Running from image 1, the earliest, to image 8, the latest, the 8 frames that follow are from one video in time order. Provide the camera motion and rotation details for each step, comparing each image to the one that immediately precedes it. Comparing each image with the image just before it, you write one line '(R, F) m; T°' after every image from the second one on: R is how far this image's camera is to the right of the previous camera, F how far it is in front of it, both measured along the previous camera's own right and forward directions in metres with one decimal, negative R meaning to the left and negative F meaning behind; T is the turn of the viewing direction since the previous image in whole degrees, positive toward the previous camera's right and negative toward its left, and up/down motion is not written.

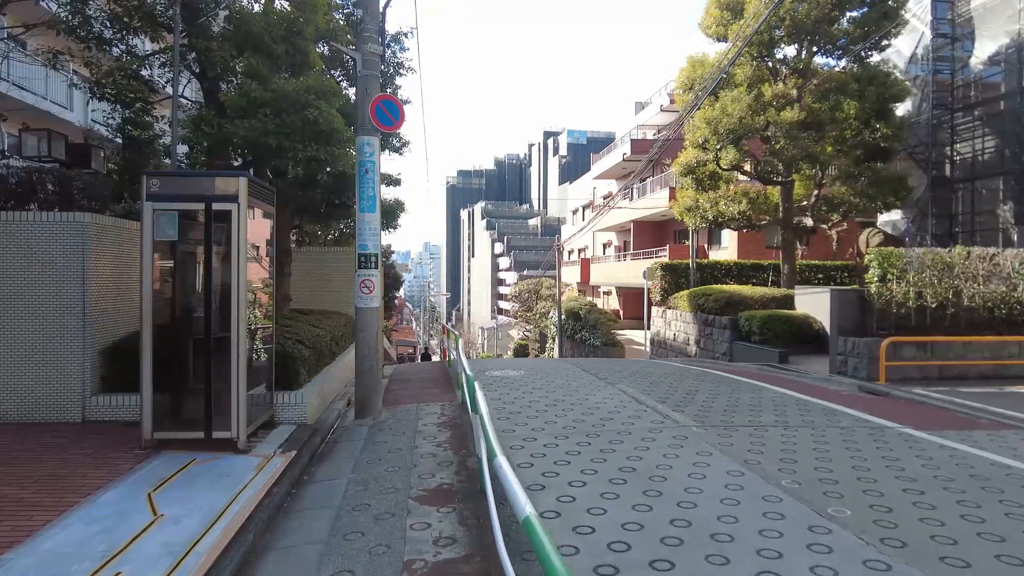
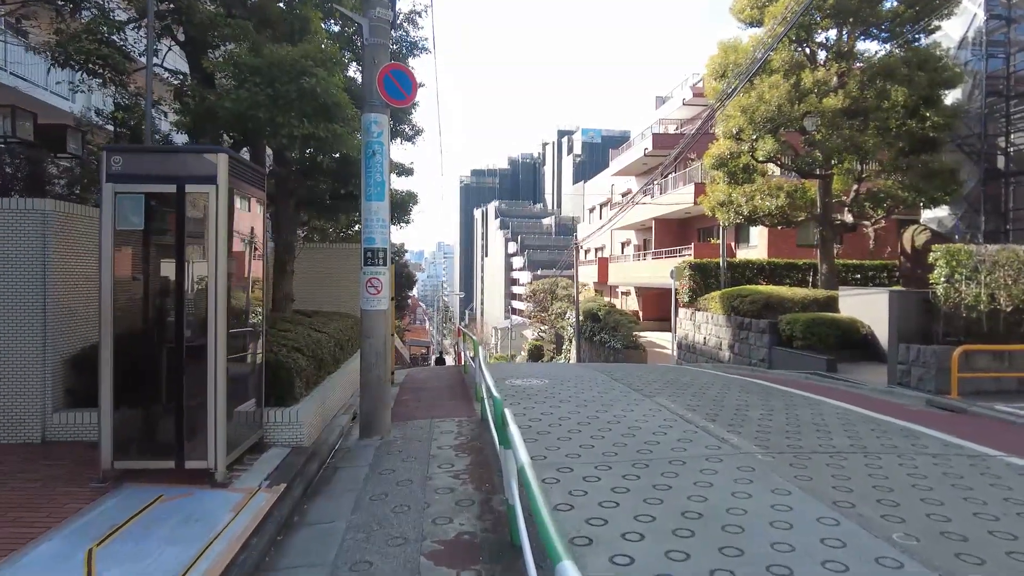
(-0.2, +1.0) m; -1°
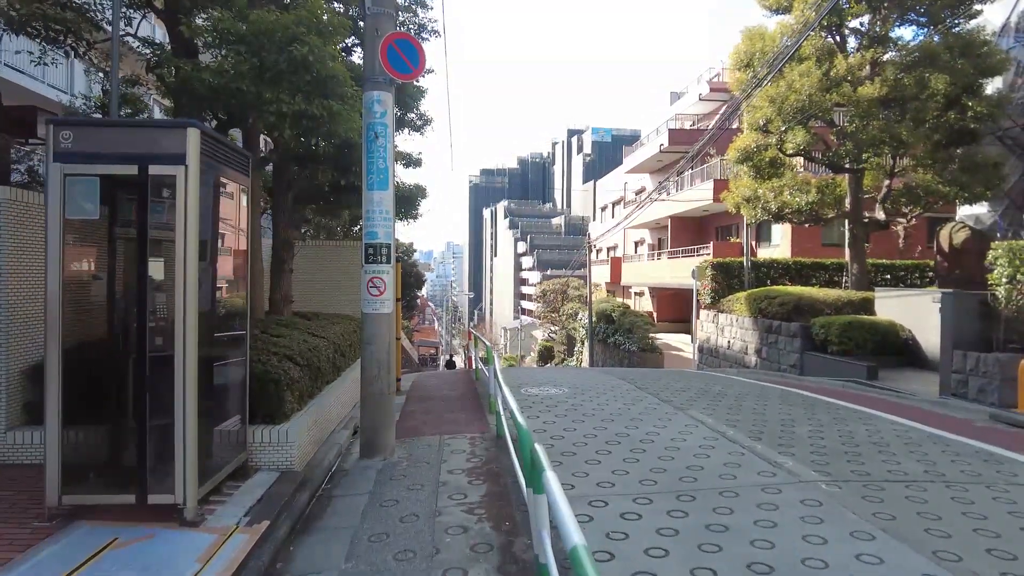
(-0.1, +0.8) m; -1°
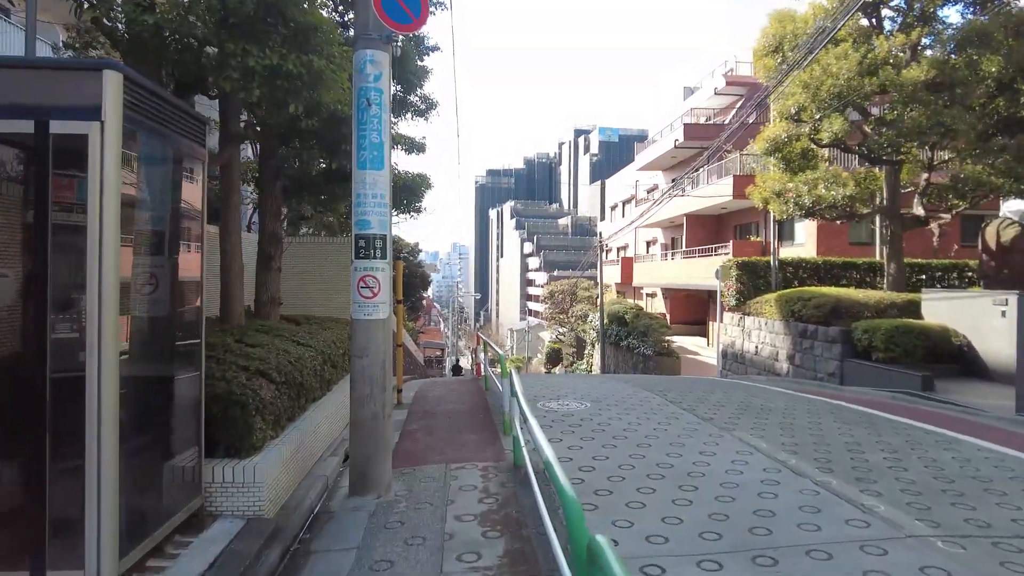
(-0.1, +1.1) m; 0°
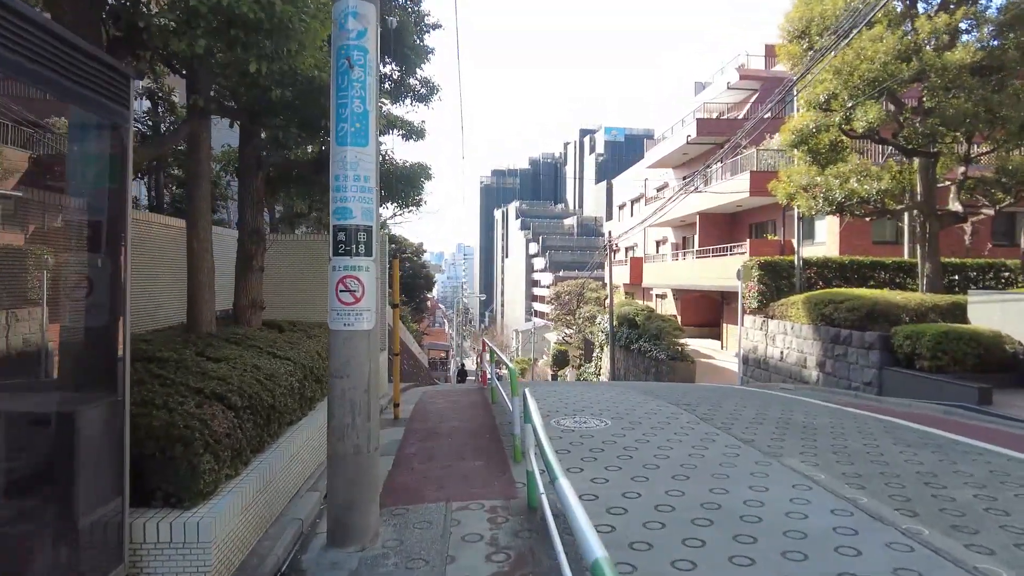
(-0.1, +1.0) m; 0°
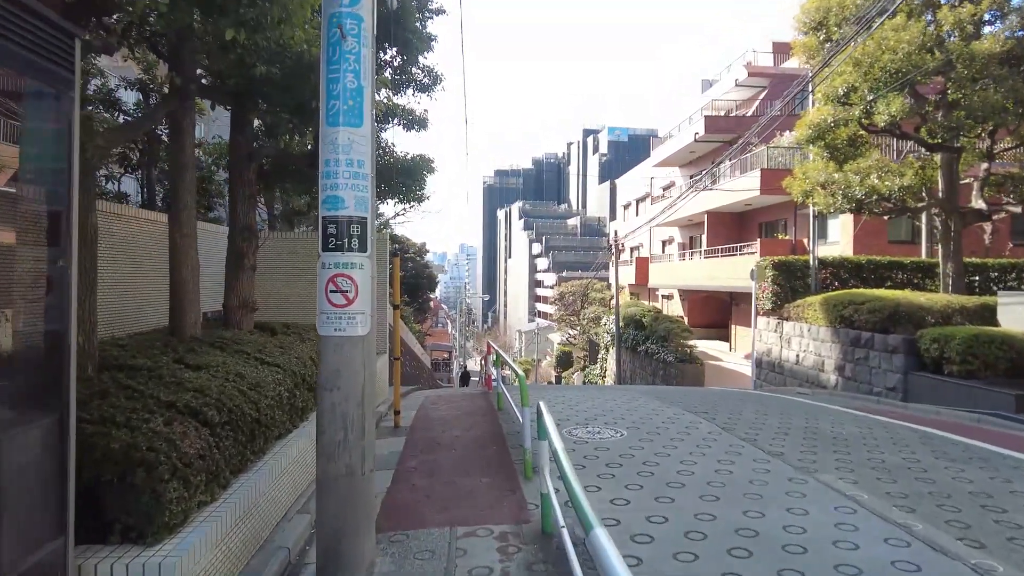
(-0.1, +0.5) m; 0°
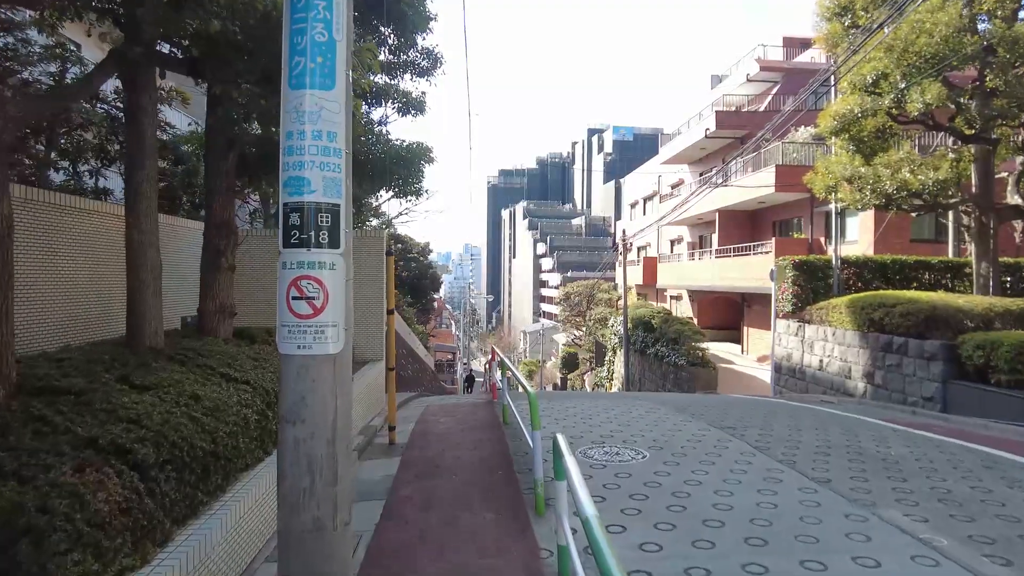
(0.0, +0.8) m; 0°
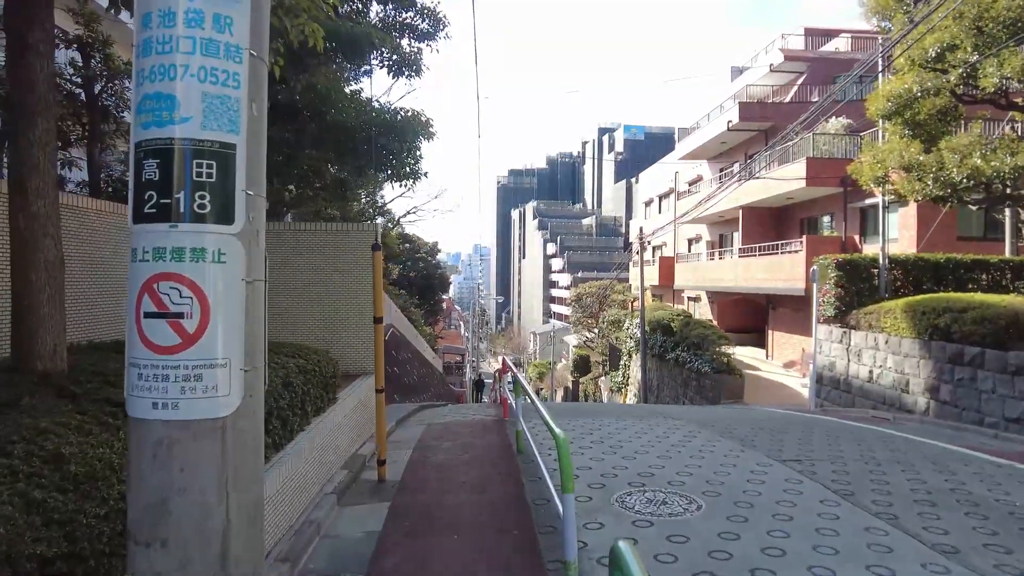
(-0.1, +1.3) m; -1°
